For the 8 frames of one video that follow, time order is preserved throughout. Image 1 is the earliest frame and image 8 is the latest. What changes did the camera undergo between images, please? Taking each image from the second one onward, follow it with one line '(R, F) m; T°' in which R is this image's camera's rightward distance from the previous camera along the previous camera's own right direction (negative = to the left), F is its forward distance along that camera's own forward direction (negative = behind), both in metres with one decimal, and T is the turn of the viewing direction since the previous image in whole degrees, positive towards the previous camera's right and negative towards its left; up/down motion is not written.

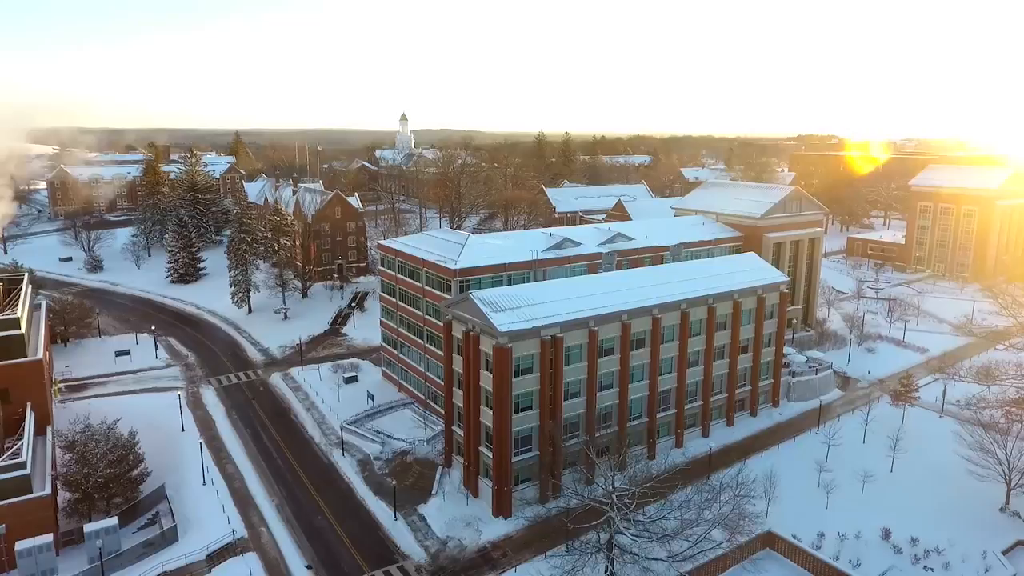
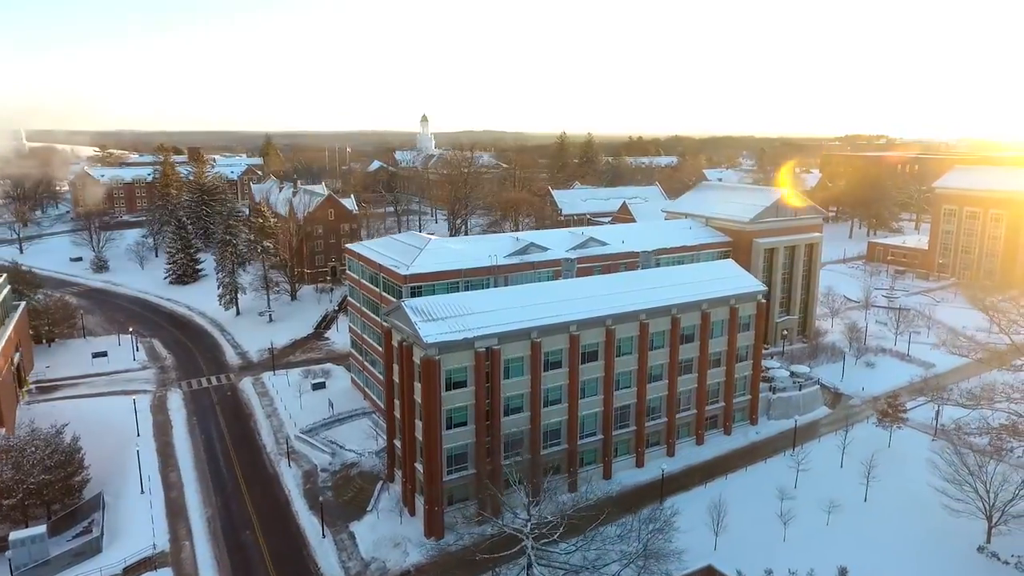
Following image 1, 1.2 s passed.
(+5.3, +2.2) m; -3°
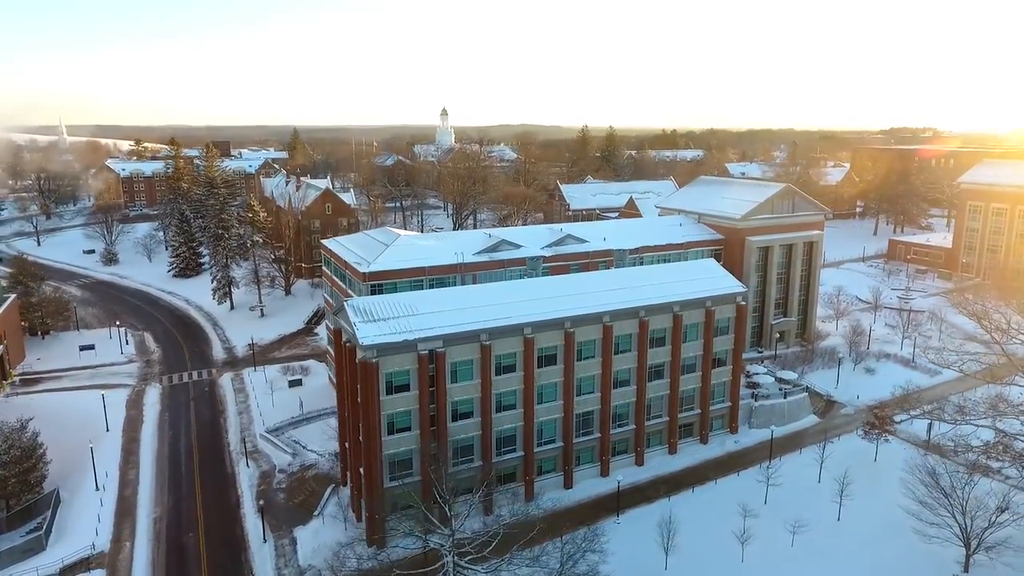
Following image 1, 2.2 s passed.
(+4.2, +1.7) m; -3°
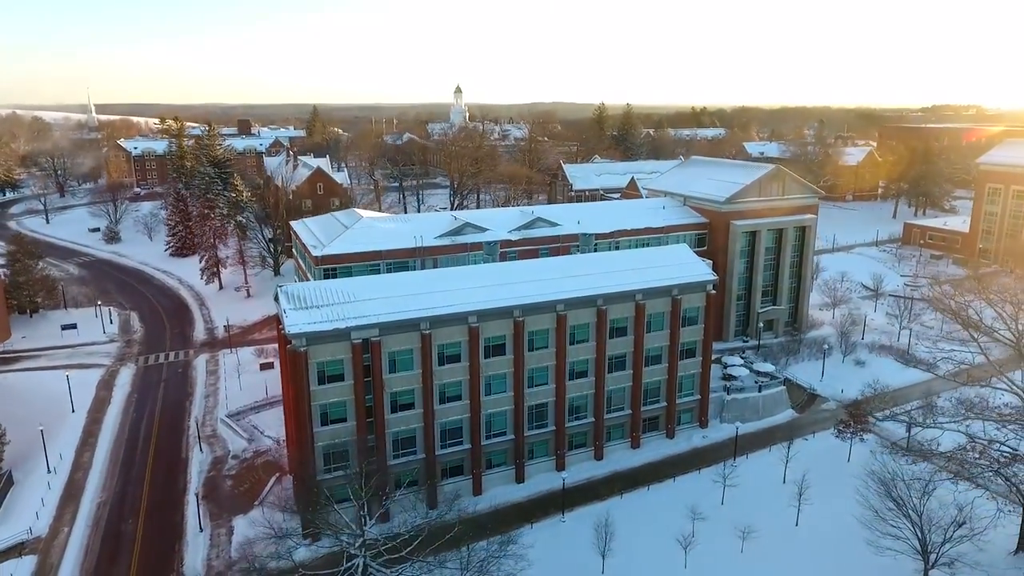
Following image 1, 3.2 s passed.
(+4.1, +1.7) m; -3°
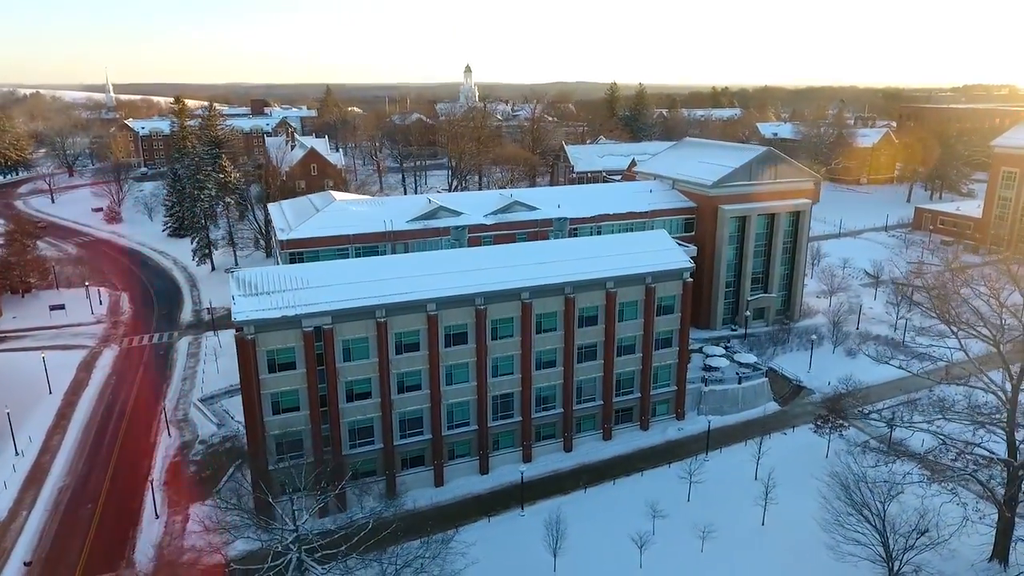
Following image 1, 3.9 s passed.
(+2.8, +1.2) m; -2°
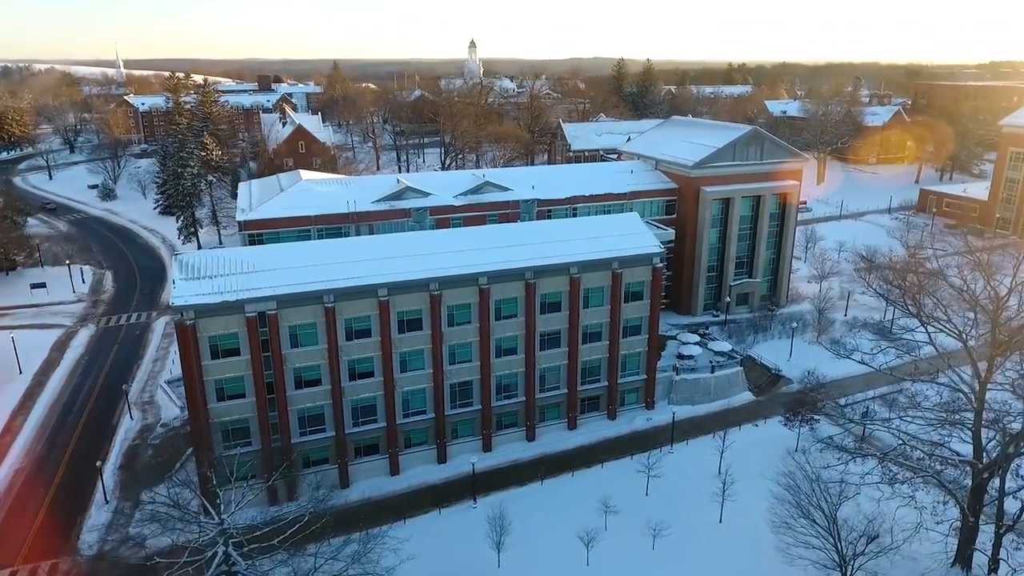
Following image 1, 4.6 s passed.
(+2.8, +1.2) m; -1°
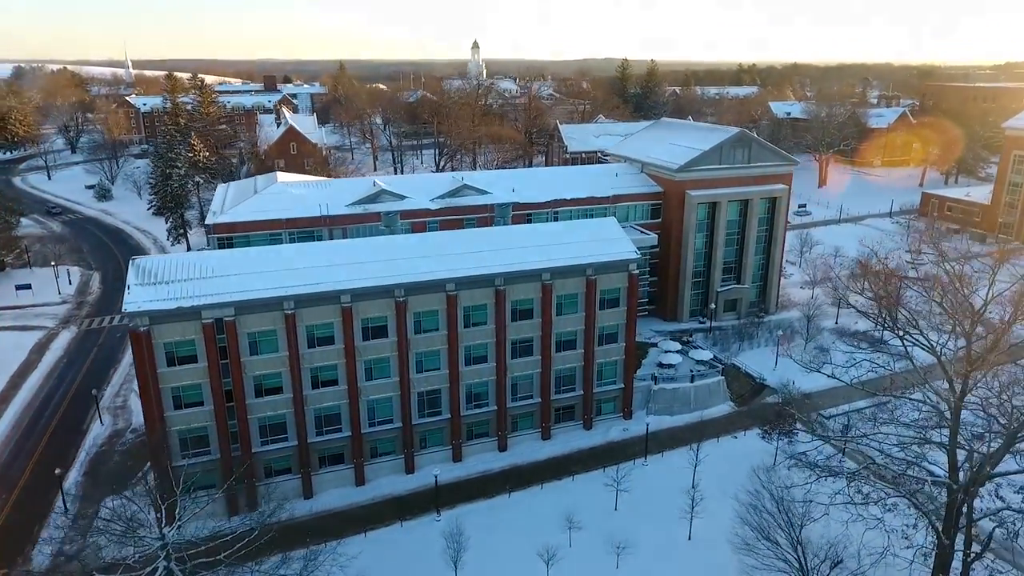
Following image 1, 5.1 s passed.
(+1.9, +0.9) m; -1°
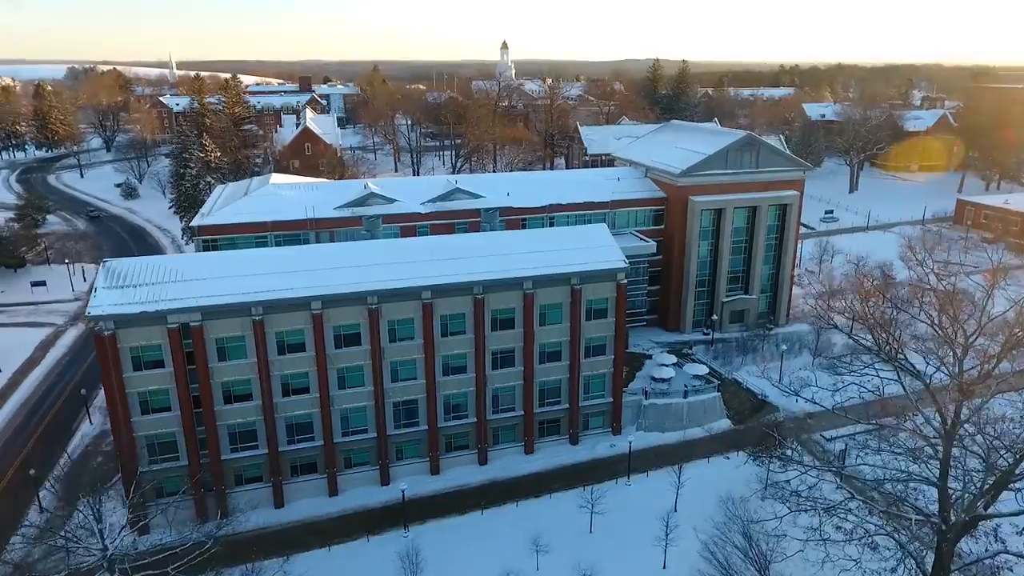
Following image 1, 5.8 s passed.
(+2.6, +1.2) m; -3°
